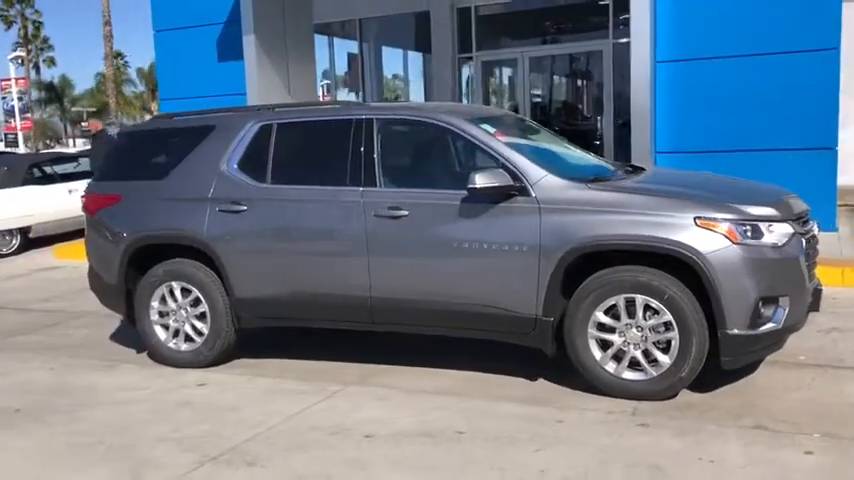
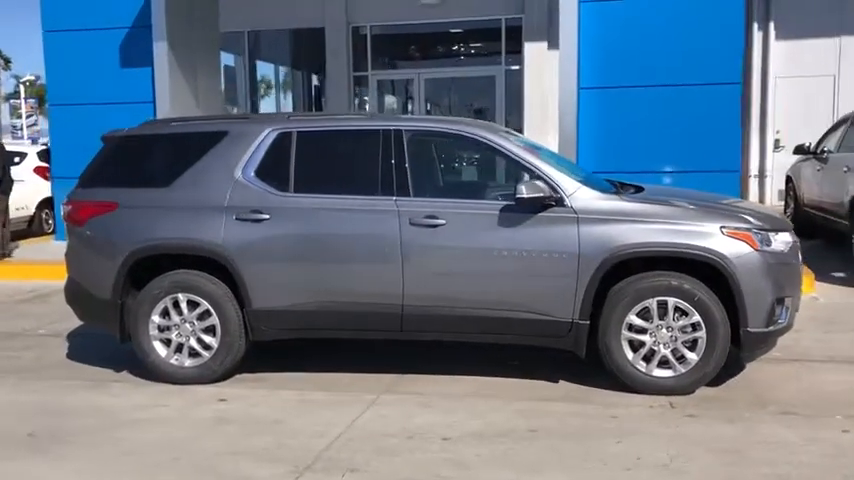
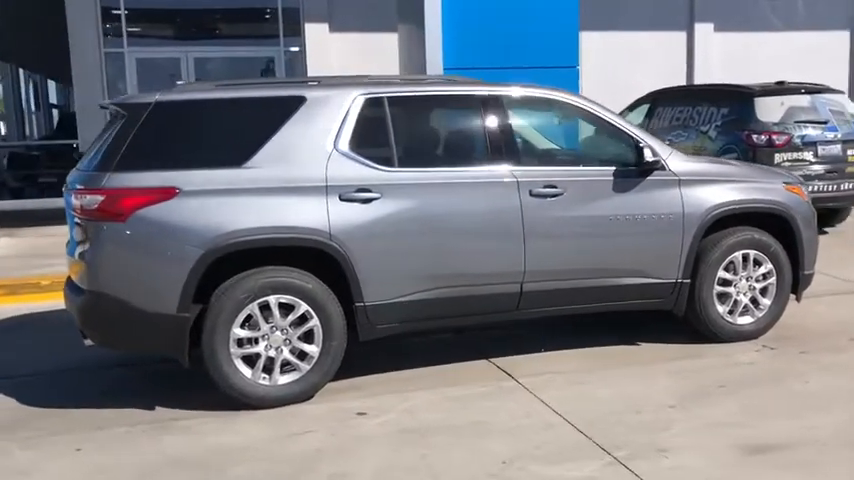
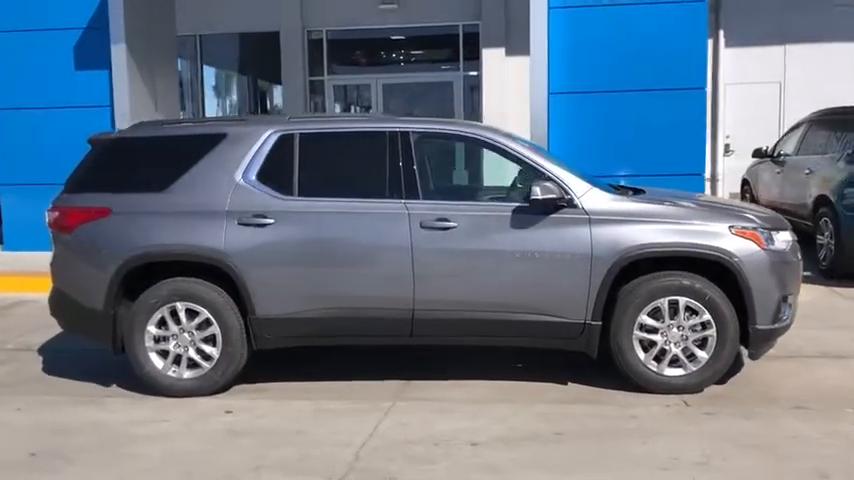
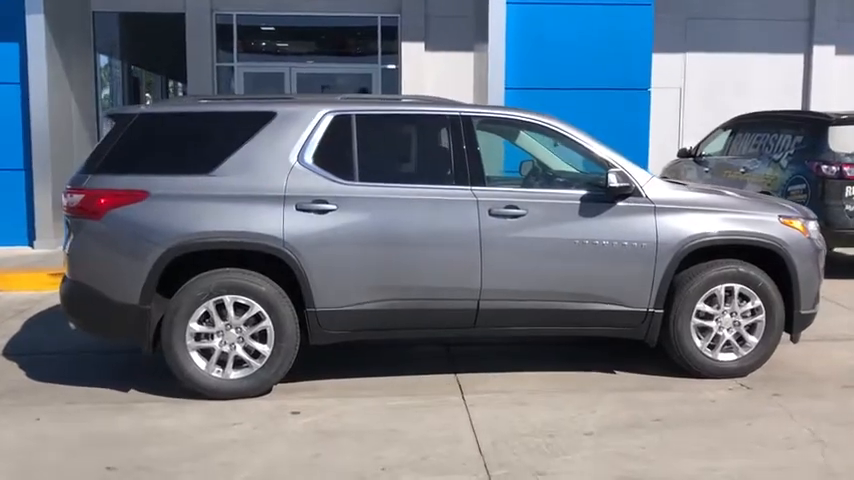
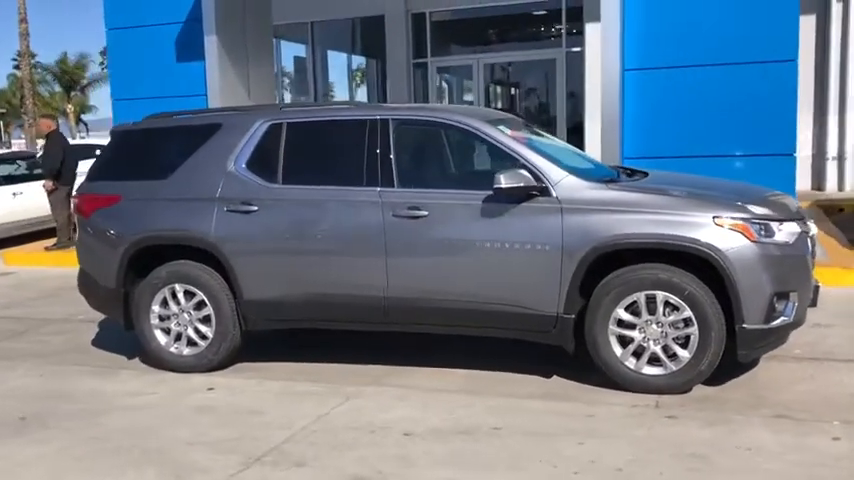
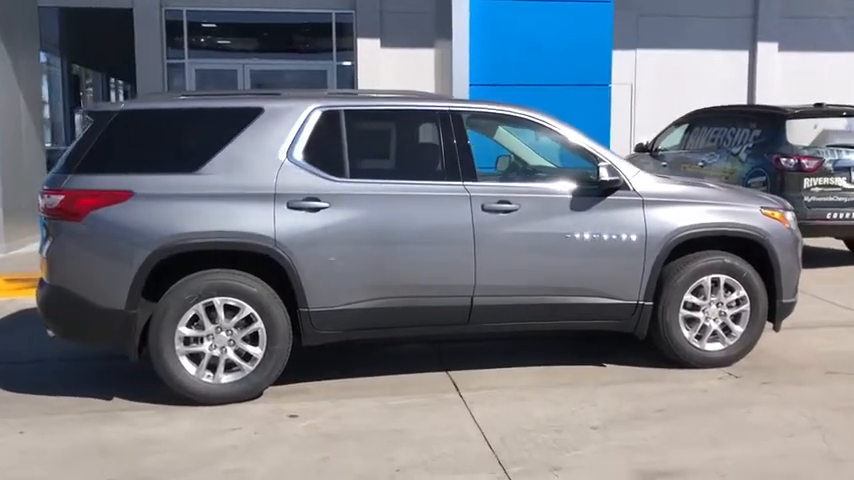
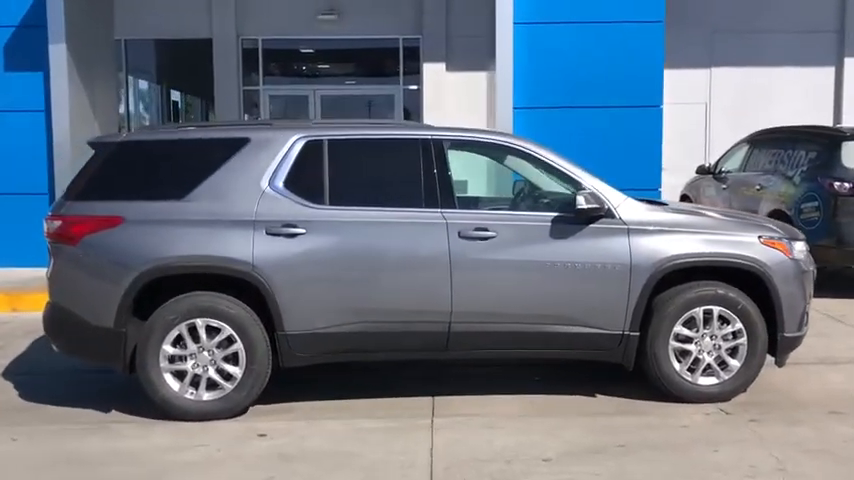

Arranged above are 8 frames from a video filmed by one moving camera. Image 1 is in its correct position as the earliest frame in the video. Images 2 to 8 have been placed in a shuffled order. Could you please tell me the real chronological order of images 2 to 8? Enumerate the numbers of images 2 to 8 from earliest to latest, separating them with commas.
6, 2, 4, 8, 5, 7, 3
